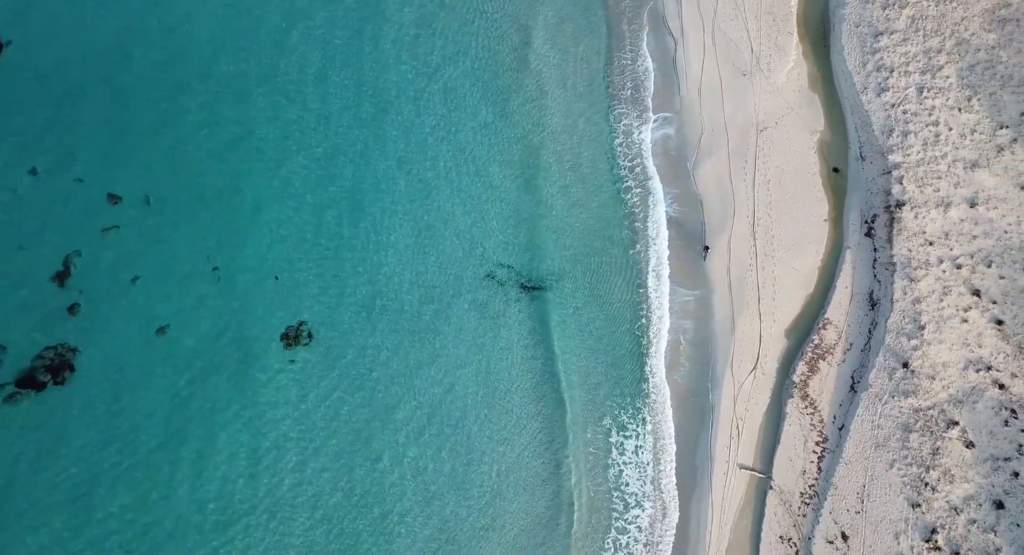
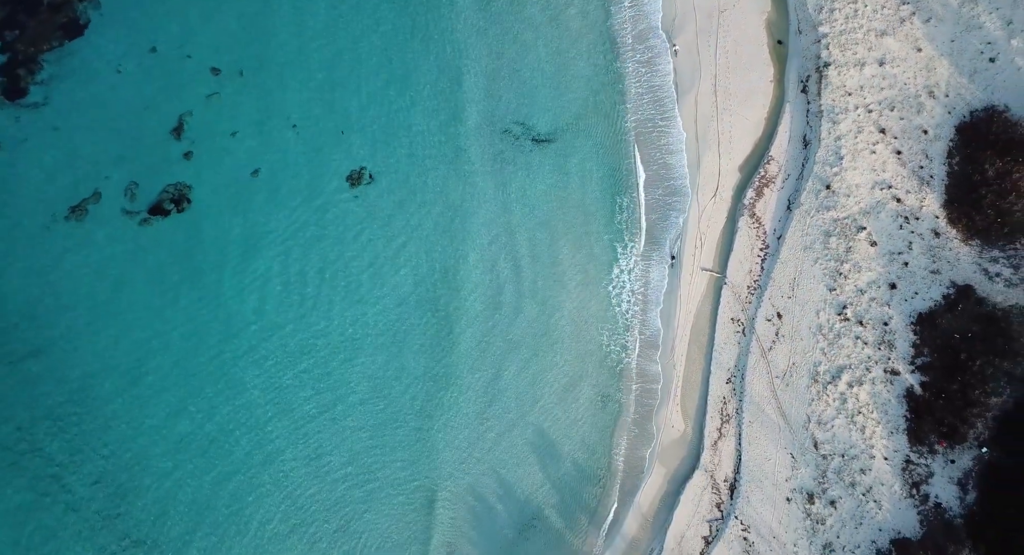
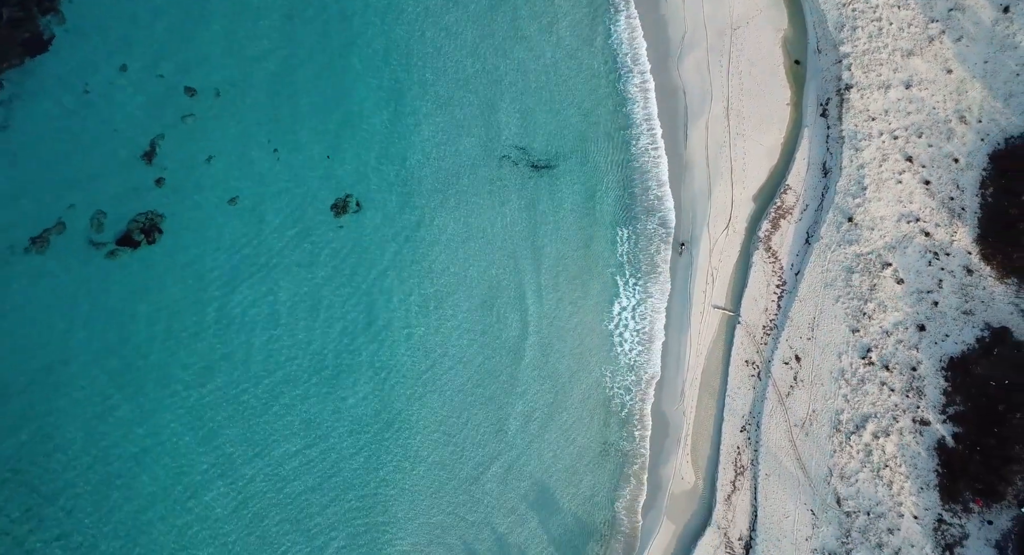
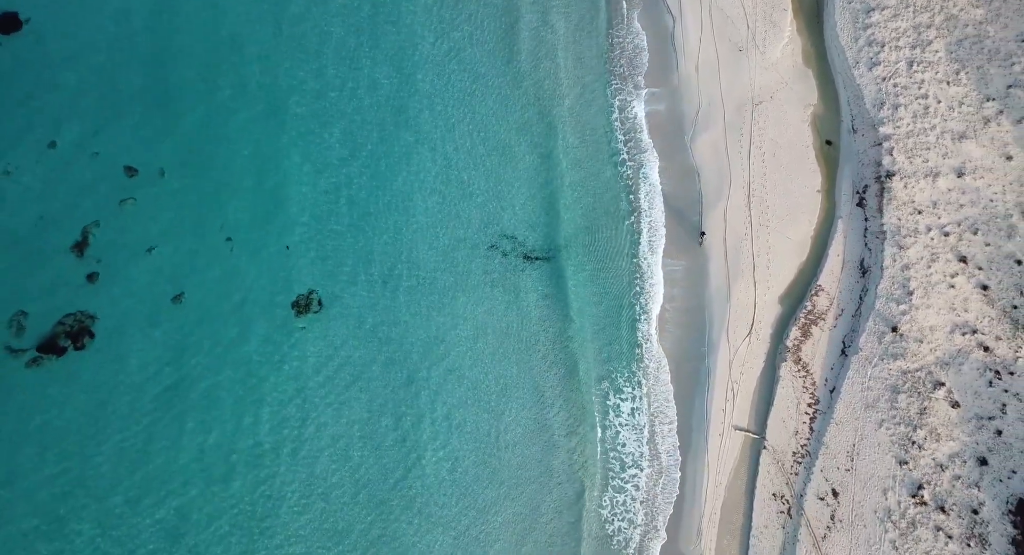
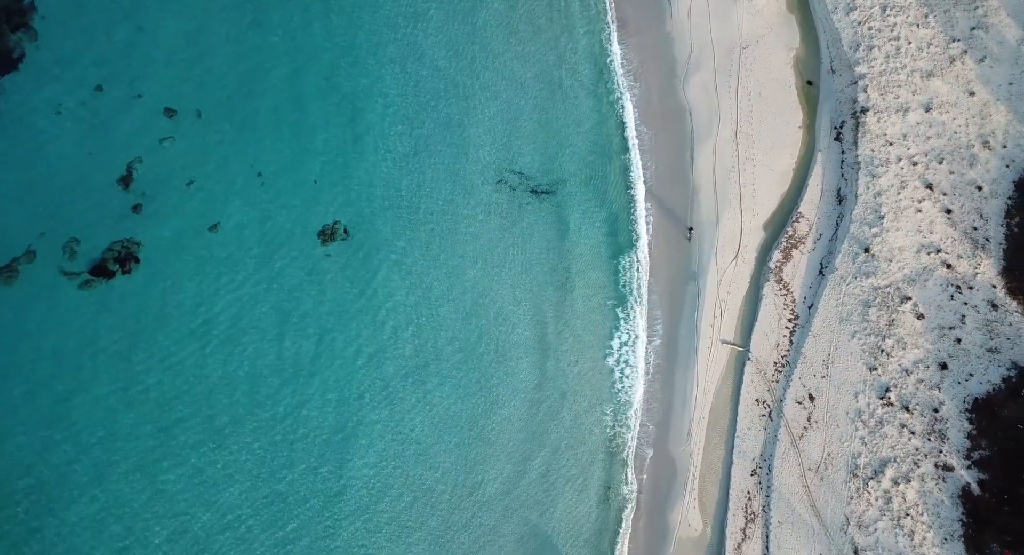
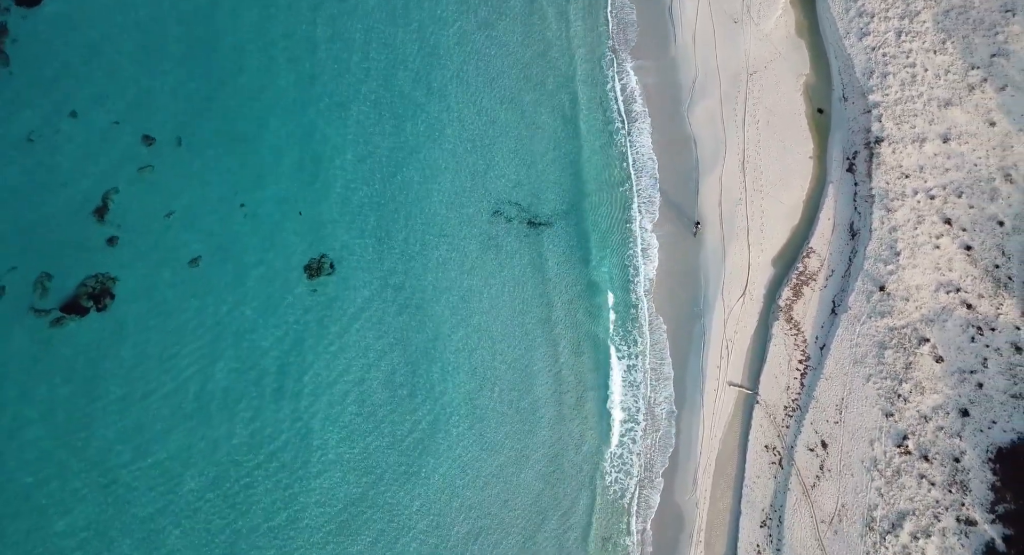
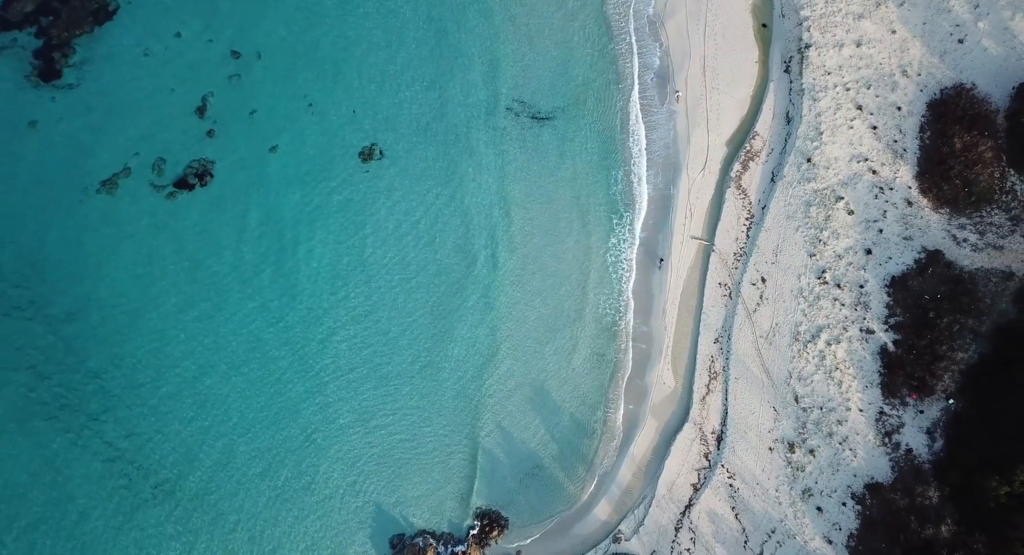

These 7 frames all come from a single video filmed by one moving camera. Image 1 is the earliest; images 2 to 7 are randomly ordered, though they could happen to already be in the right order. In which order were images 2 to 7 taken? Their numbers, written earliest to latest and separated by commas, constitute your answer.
4, 6, 5, 3, 2, 7
